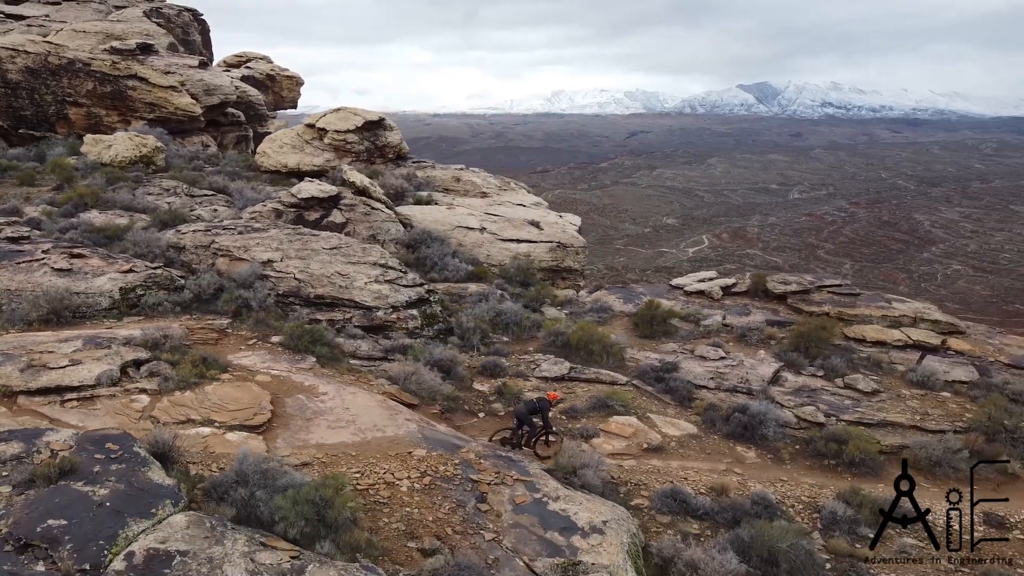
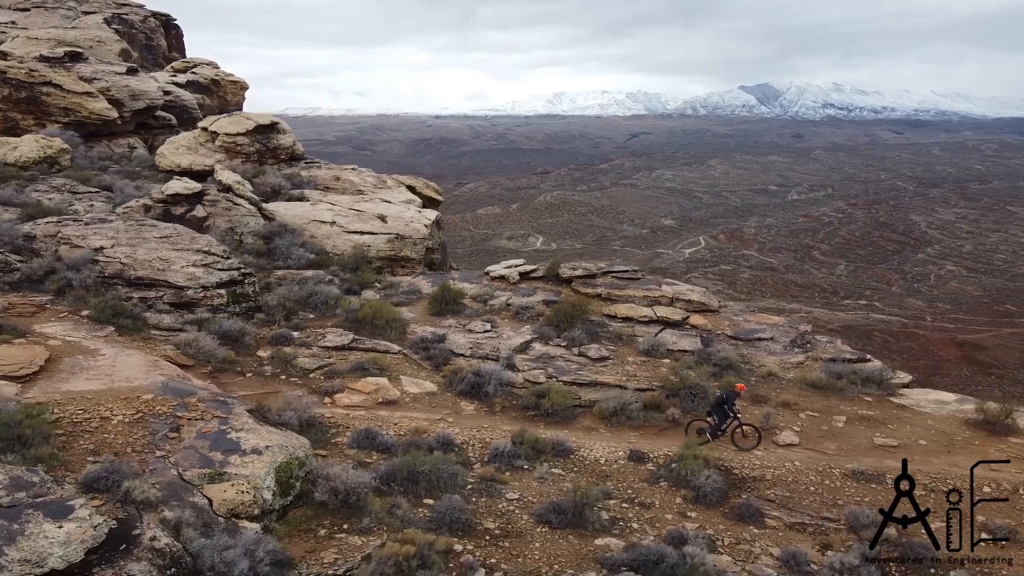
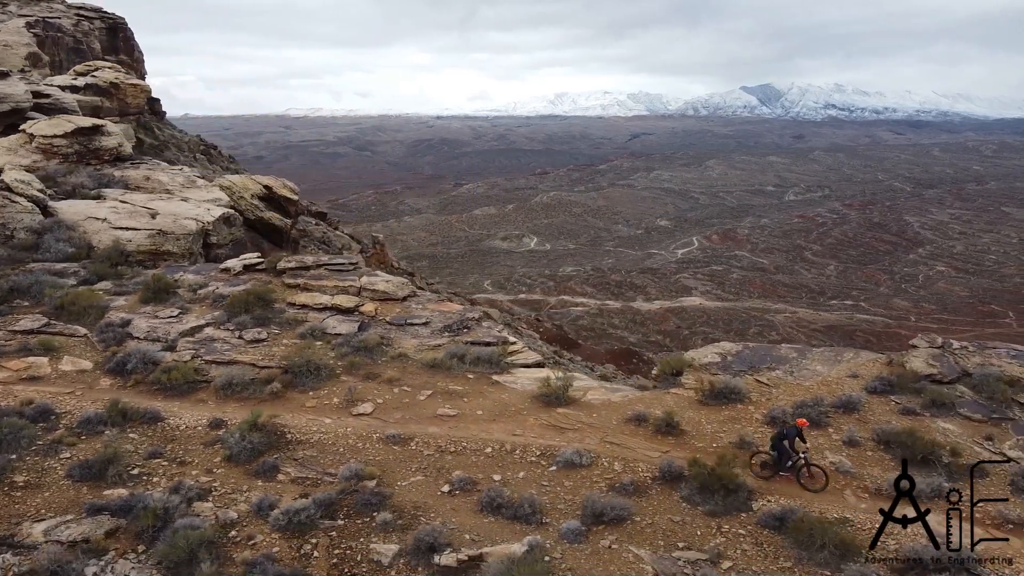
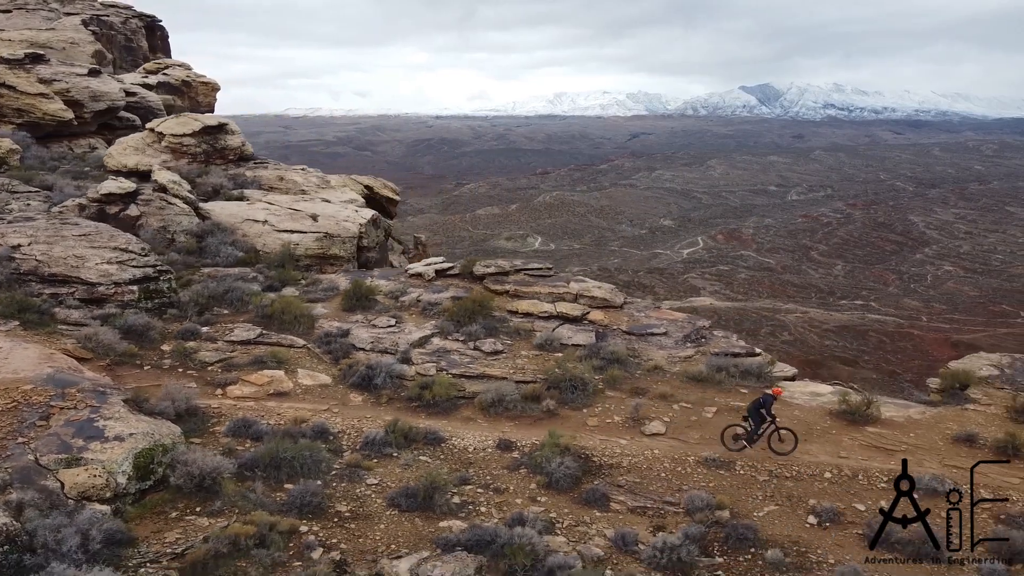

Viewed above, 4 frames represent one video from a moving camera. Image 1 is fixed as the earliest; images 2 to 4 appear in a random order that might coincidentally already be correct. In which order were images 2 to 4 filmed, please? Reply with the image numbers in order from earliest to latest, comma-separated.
2, 4, 3
